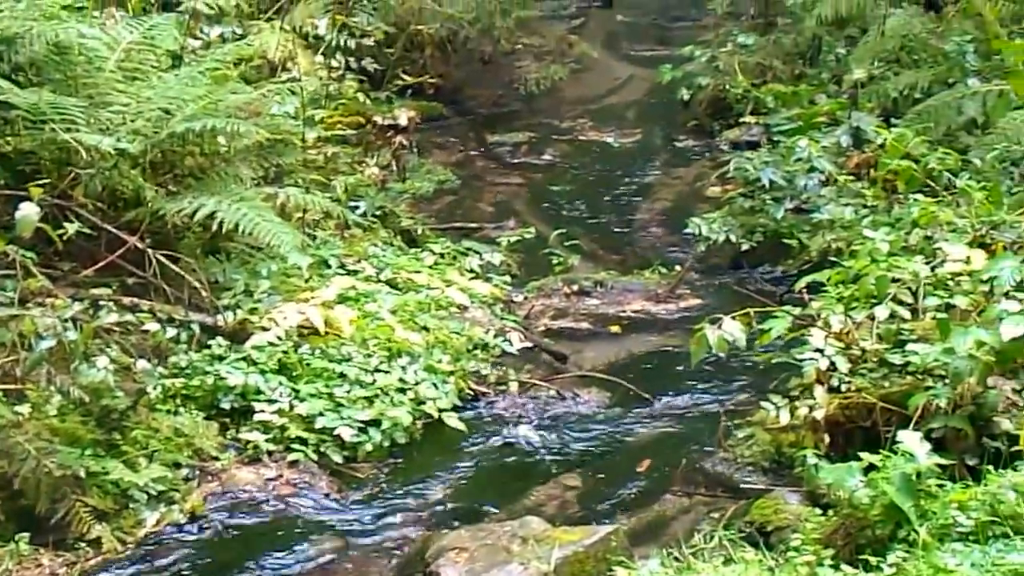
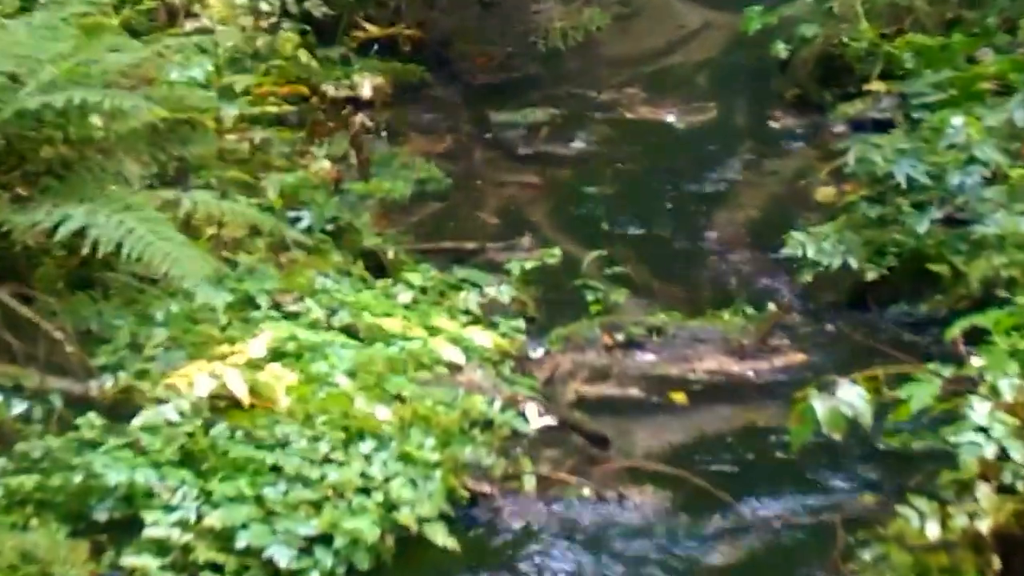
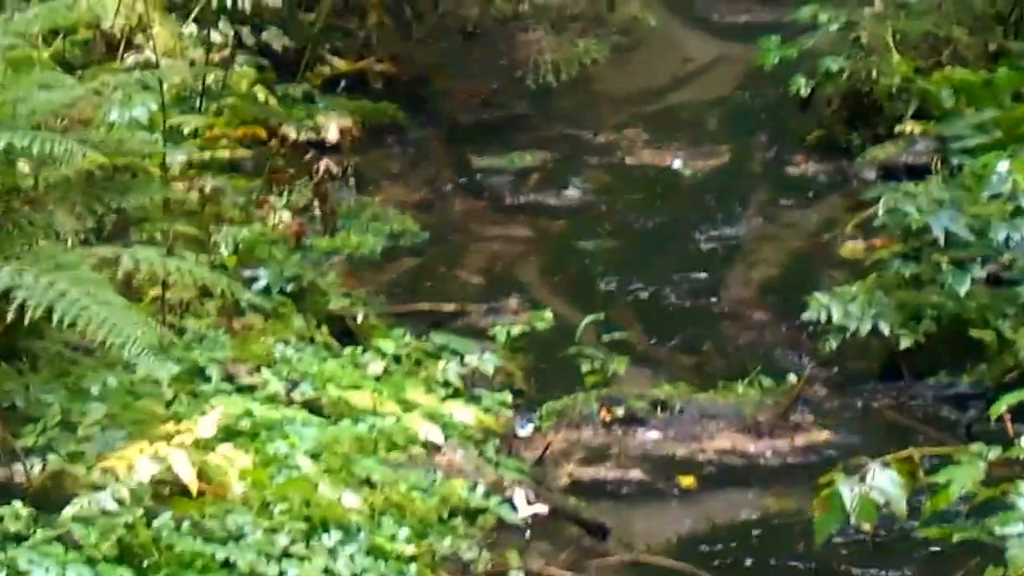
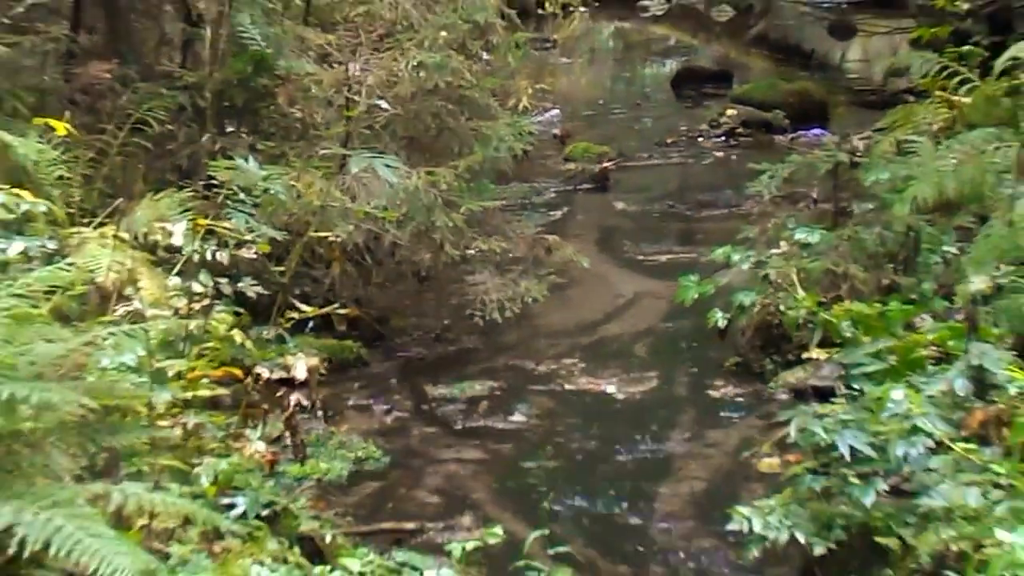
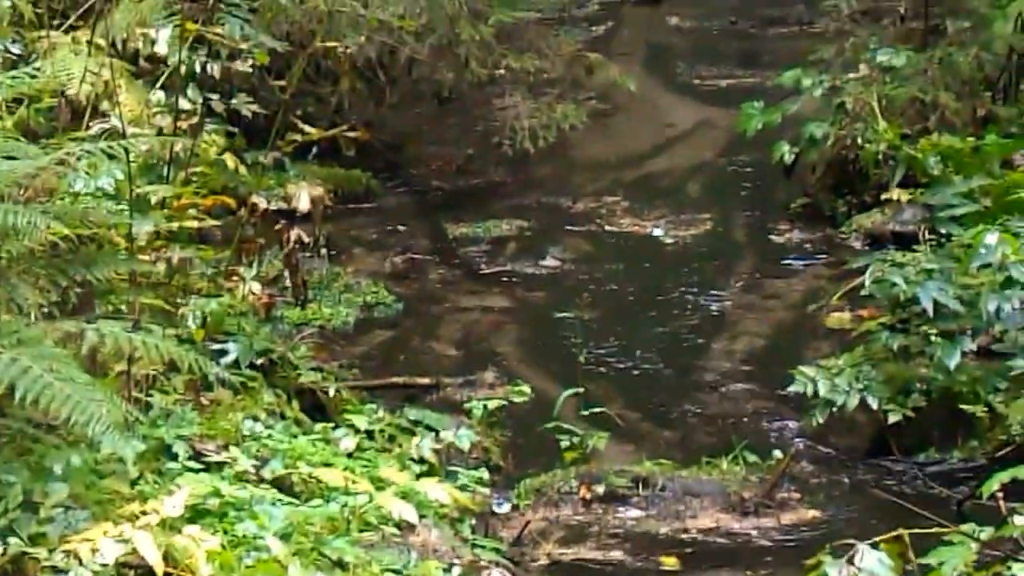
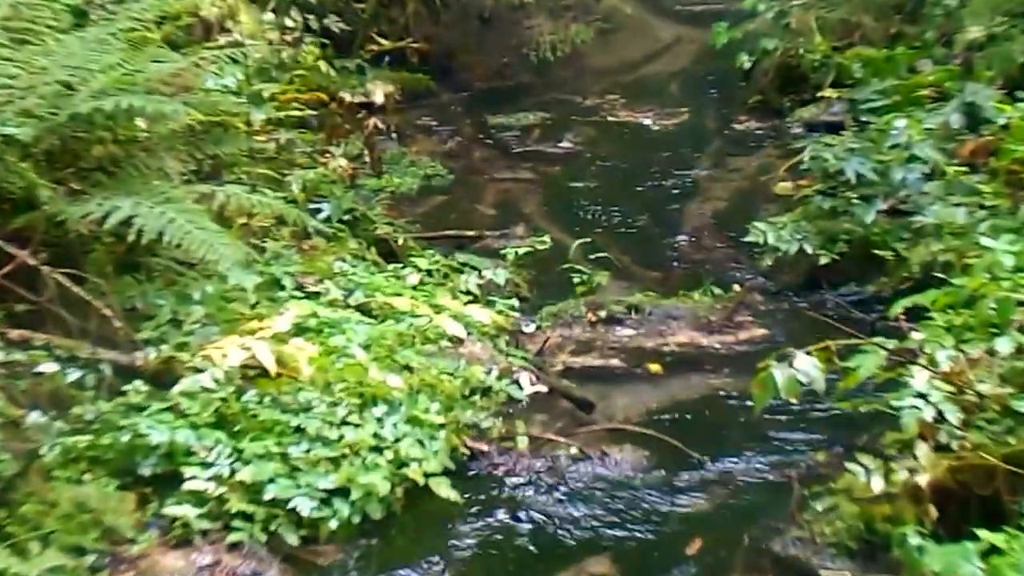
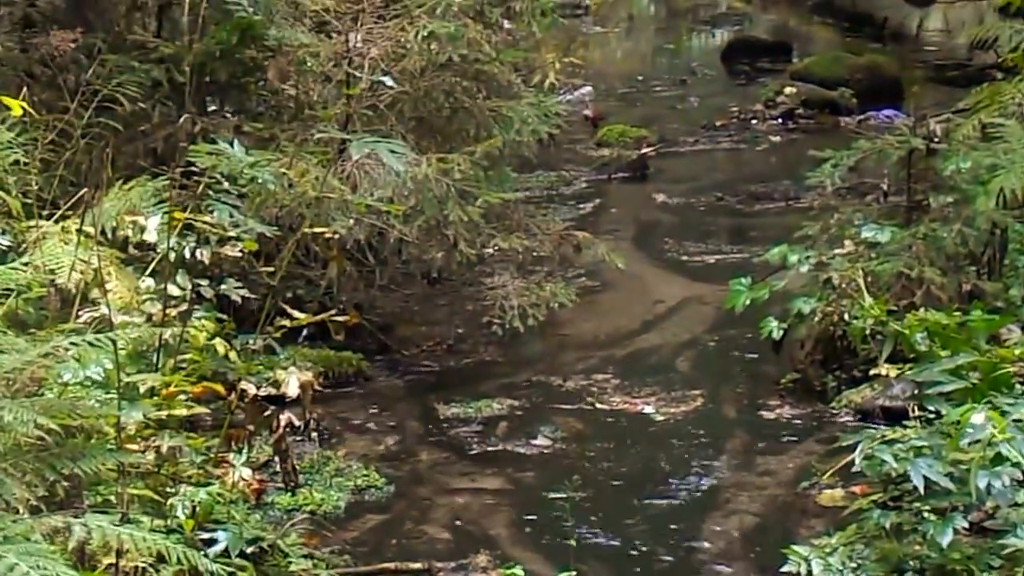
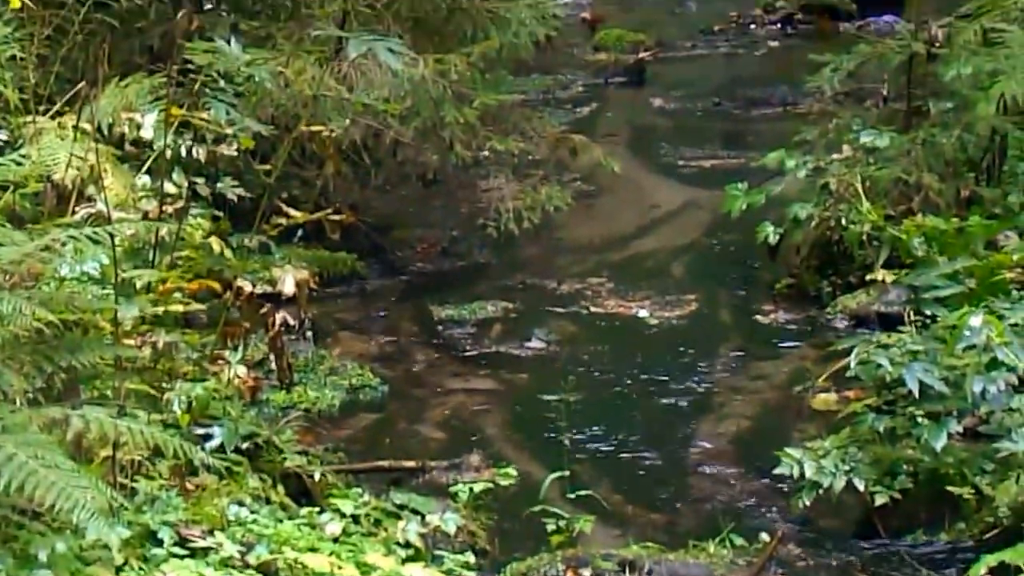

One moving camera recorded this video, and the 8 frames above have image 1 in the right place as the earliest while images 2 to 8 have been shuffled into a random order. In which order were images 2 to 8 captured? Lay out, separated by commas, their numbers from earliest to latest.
6, 2, 3, 5, 8, 7, 4
